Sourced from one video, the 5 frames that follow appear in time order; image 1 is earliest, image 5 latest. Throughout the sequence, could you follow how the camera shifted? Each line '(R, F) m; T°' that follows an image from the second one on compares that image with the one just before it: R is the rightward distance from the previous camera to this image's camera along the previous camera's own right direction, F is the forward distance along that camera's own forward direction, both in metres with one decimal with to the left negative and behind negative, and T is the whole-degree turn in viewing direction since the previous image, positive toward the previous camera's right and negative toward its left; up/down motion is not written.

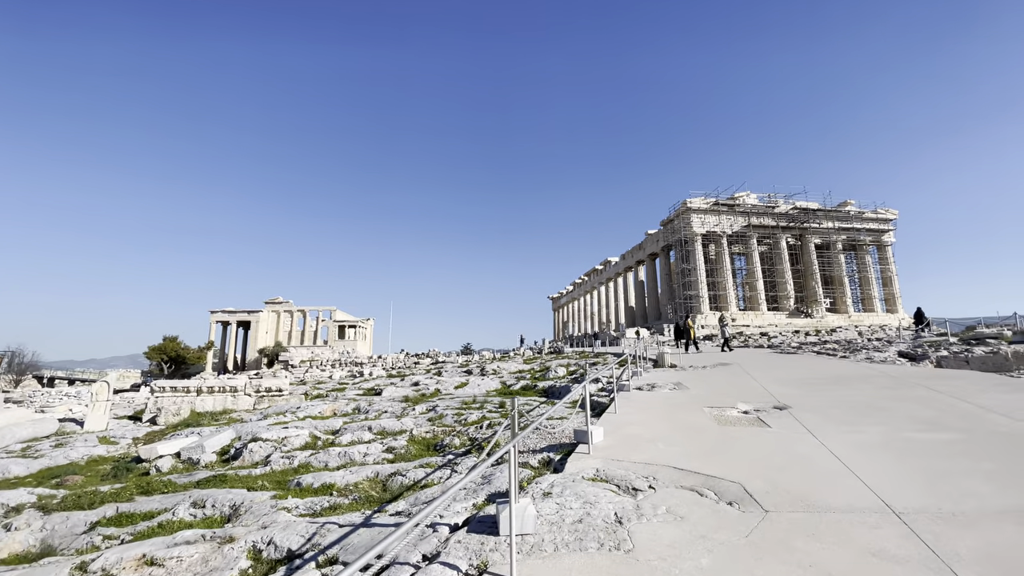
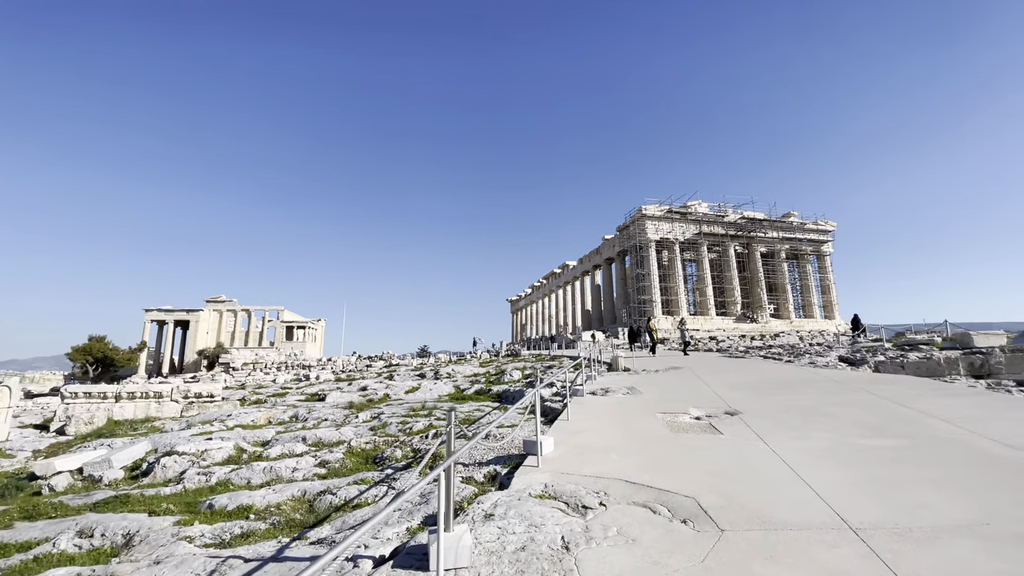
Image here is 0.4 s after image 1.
(+0.1, +0.4) m; +5°
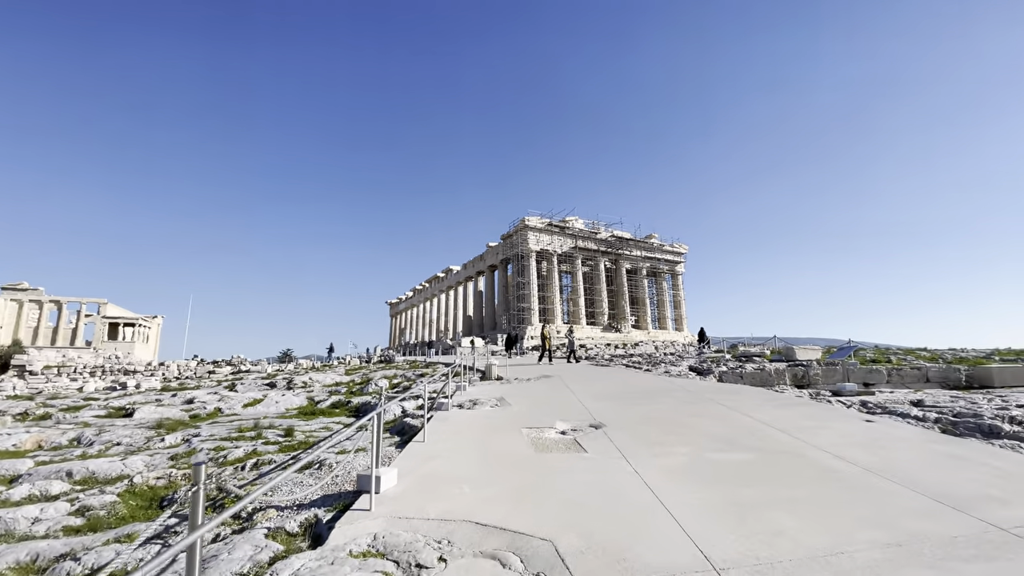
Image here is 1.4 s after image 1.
(+0.4, +0.9) m; +14°
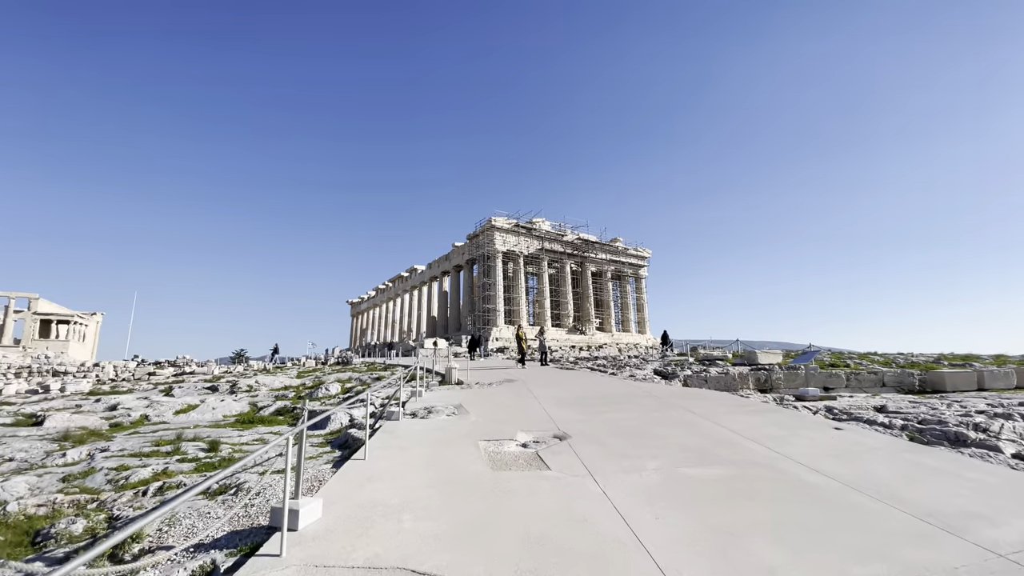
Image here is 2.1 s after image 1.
(+0.1, +0.7) m; +4°
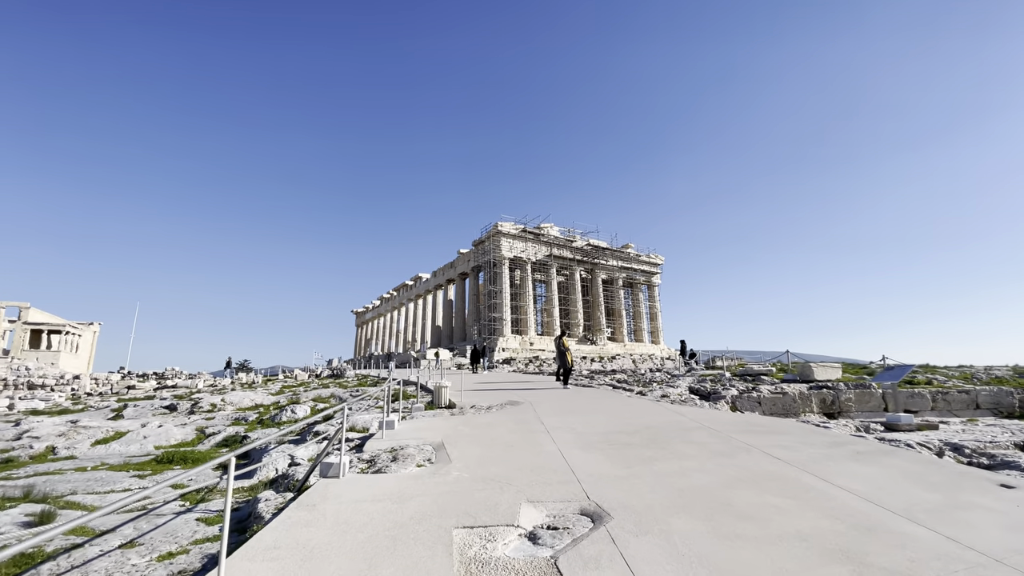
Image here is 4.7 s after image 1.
(+0.1, +2.8) m; -1°
